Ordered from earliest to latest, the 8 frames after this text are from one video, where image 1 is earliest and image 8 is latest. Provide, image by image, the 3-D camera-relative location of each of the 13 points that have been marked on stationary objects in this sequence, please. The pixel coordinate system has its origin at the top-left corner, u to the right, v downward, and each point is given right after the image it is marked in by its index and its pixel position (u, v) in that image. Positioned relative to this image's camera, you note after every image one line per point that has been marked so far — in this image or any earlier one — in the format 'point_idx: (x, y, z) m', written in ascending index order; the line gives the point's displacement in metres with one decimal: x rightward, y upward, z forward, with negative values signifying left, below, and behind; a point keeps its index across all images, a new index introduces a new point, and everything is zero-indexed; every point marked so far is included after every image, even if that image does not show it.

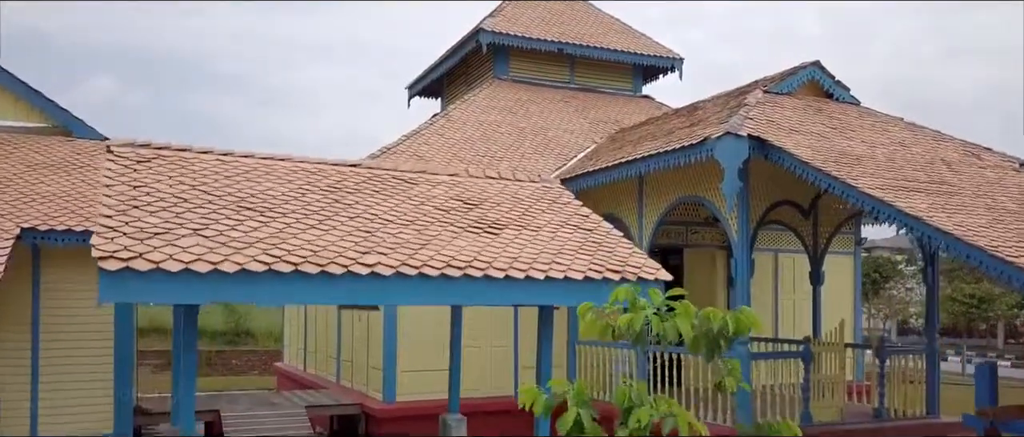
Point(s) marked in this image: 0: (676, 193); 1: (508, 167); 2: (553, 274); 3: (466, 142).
0: (+1.5, +0.2, +10.1) m
1: (-0.1, +0.5, +12.2) m
2: (+0.2, -0.3, +5.6) m
3: (-0.5, +0.8, +12.7) m
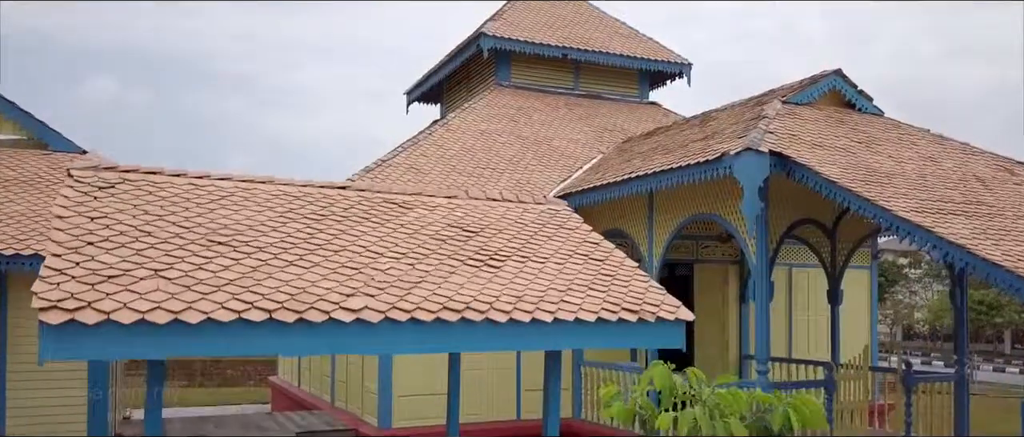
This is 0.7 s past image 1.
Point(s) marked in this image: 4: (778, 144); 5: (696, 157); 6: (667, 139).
0: (+1.5, +0.1, +9.5) m
1: (0.0, +0.4, +11.6) m
2: (+0.2, -0.4, +5.0) m
3: (-0.5, +0.7, +12.1) m
4: (+1.9, +0.5, +8.1) m
5: (+1.4, +0.5, +8.7) m
6: (+1.5, +0.8, +11.2) m
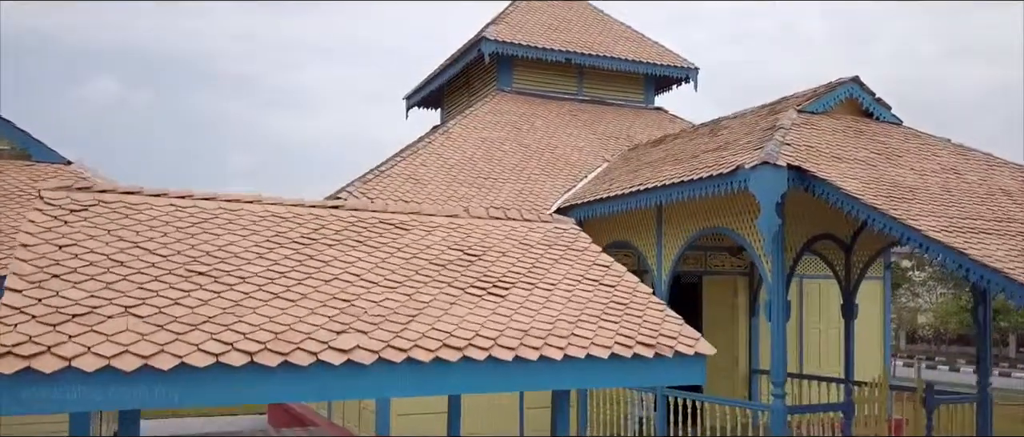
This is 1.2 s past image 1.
0: (+1.5, 0.0, +9.1) m
1: (0.0, +0.2, +11.2) m
2: (+0.2, -0.5, +4.6) m
3: (-0.5, +0.6, +11.7) m
4: (+1.9, +0.4, +7.7) m
5: (+1.4, +0.3, +8.3) m
6: (+1.6, +0.7, +10.8) m
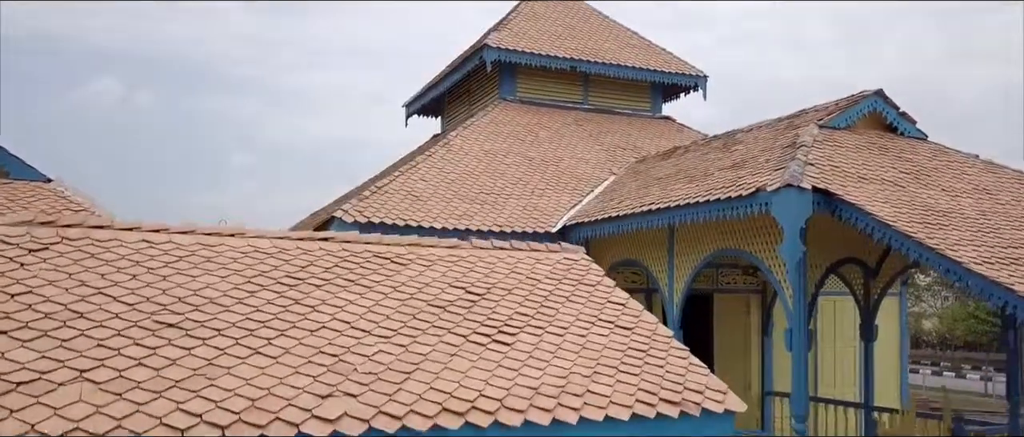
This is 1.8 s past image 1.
0: (+1.5, -0.2, +8.6) m
1: (0.0, +0.1, +10.7) m
2: (+0.3, -0.7, +4.1) m
3: (-0.4, +0.4, +11.2) m
4: (+2.0, +0.3, +7.2) m
5: (+1.5, +0.2, +7.8) m
6: (+1.6, +0.5, +10.3) m
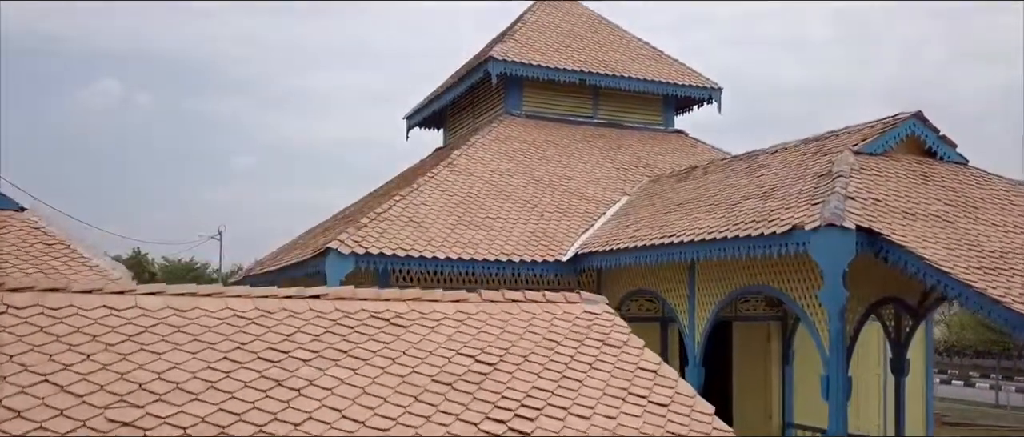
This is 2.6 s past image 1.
0: (+1.6, -0.4, +7.9) m
1: (+0.1, -0.2, +10.0) m
2: (+0.3, -0.9, +3.4) m
3: (-0.4, +0.2, +10.5) m
4: (+2.0, 0.0, +6.5) m
5: (+1.5, -0.1, +7.1) m
6: (+1.7, +0.3, +9.6) m
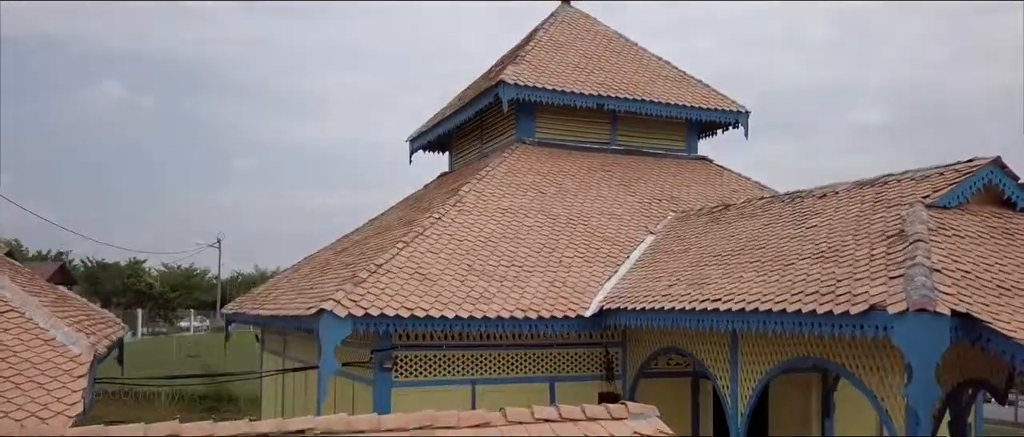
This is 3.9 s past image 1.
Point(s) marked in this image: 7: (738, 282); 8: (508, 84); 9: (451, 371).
0: (+1.7, -0.8, +6.9) m
1: (+0.2, -0.5, +9.0) m
2: (+0.5, -1.3, +2.4) m
3: (-0.2, -0.2, +9.5) m
4: (+2.1, -0.4, +5.5) m
5: (+1.7, -0.4, +6.1) m
6: (+1.8, -0.1, +8.6) m
7: (+1.5, -0.4, +7.4) m
8: (0.0, +1.4, +11.8) m
9: (-0.5, -1.2, +8.8) m
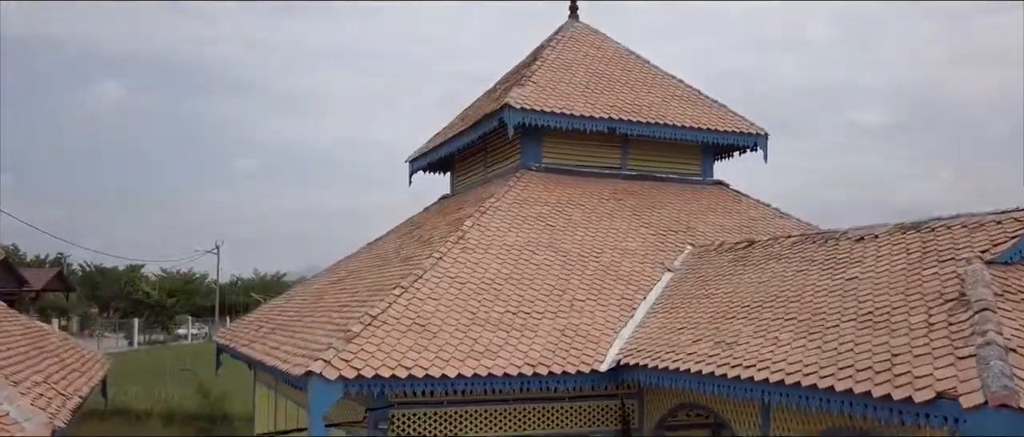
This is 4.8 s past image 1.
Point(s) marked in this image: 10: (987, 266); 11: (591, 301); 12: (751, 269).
0: (+1.8, -1.1, +6.1) m
1: (+0.3, -0.9, +8.2) m
2: (+0.5, -1.6, +1.7) m
3: (-0.2, -0.5, +8.7) m
4: (+2.2, -0.7, +4.7) m
5: (+1.7, -0.8, +5.3) m
6: (+1.8, -0.4, +7.9) m
7: (+1.5, -0.7, +6.6) m
8: (0.0, +1.1, +11.0) m
9: (-0.4, -1.5, +8.1) m
10: (+2.6, -0.3, +6.1) m
11: (+0.6, -0.6, +9.0) m
12: (+1.8, -0.4, +8.6) m
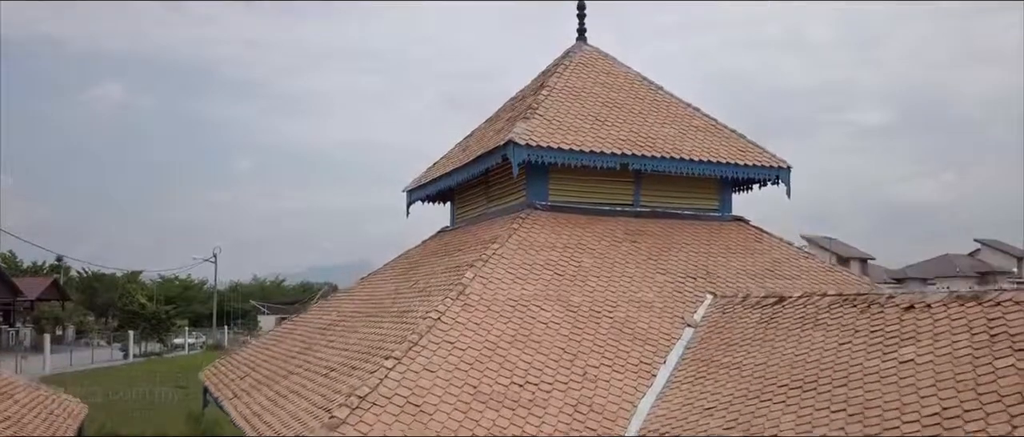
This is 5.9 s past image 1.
0: (+1.8, -1.6, +5.2) m
1: (+0.3, -1.3, +7.3) m
2: (+0.6, -2.0, +0.8) m
3: (-0.1, -0.9, +7.9) m
4: (+2.2, -1.1, +3.8) m
5: (+1.7, -1.2, +4.5) m
6: (+1.9, -0.8, +7.0) m
7: (+1.6, -1.1, +5.7) m
8: (+0.1, +0.7, +10.2) m
9: (-0.4, -1.9, +7.2) m
10: (+2.6, -0.7, +5.2) m
11: (+0.7, -1.1, +8.1) m
12: (+1.8, -0.8, +7.7) m
